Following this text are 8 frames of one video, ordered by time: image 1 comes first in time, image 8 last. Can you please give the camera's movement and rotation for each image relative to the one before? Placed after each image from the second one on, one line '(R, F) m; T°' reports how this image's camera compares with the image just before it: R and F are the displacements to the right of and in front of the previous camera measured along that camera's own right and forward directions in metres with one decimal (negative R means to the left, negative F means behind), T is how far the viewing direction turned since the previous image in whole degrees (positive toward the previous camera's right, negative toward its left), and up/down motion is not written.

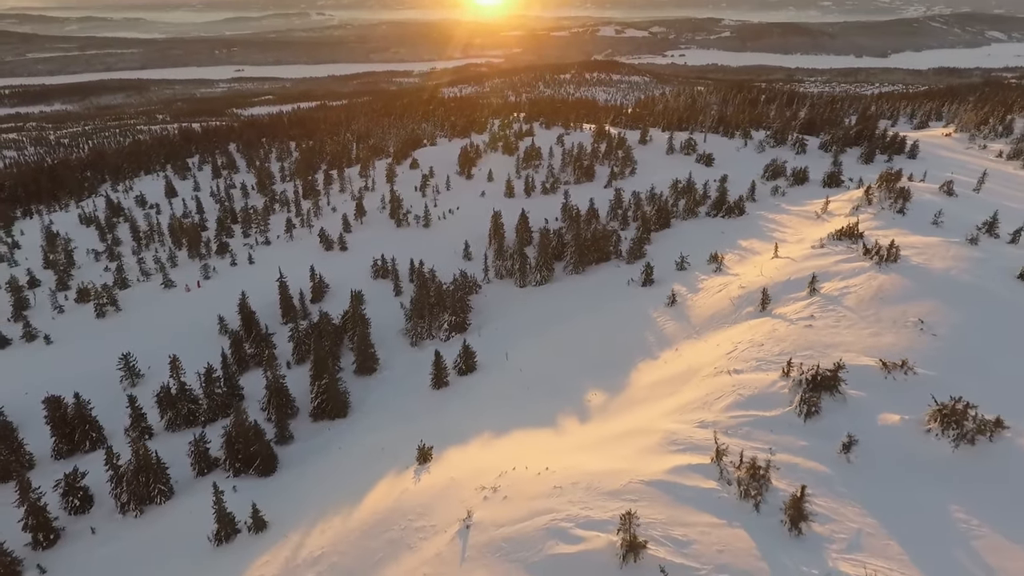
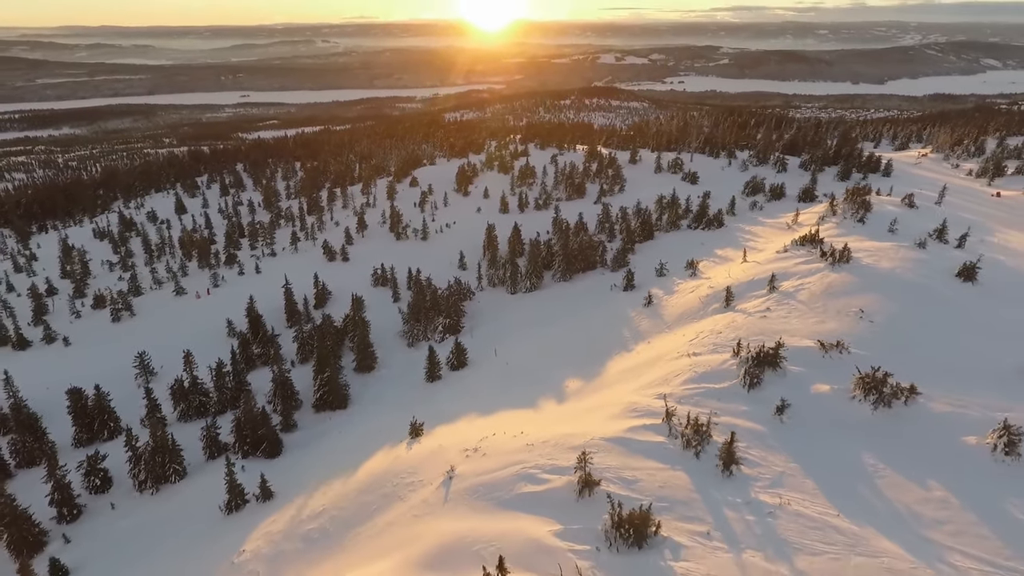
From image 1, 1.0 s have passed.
(+0.4, -1.5) m; 0°
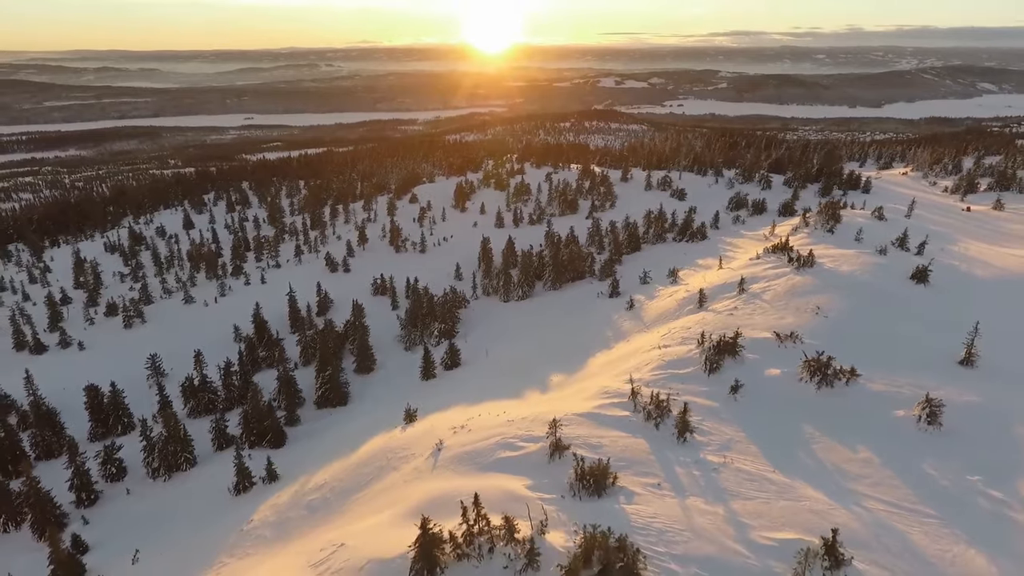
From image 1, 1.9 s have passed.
(+0.4, -1.3) m; 0°
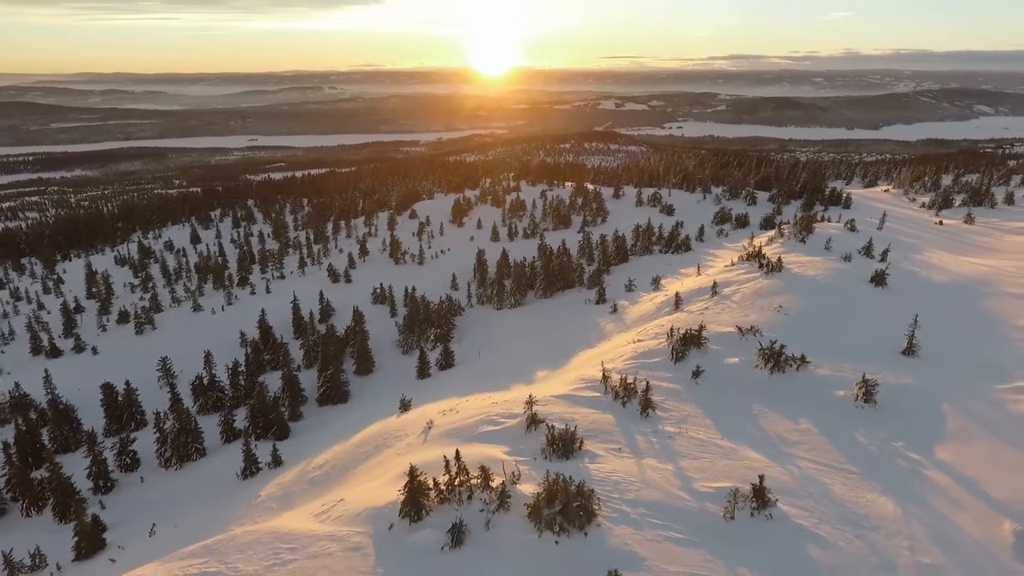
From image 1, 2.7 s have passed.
(+0.4, -1.4) m; 0°
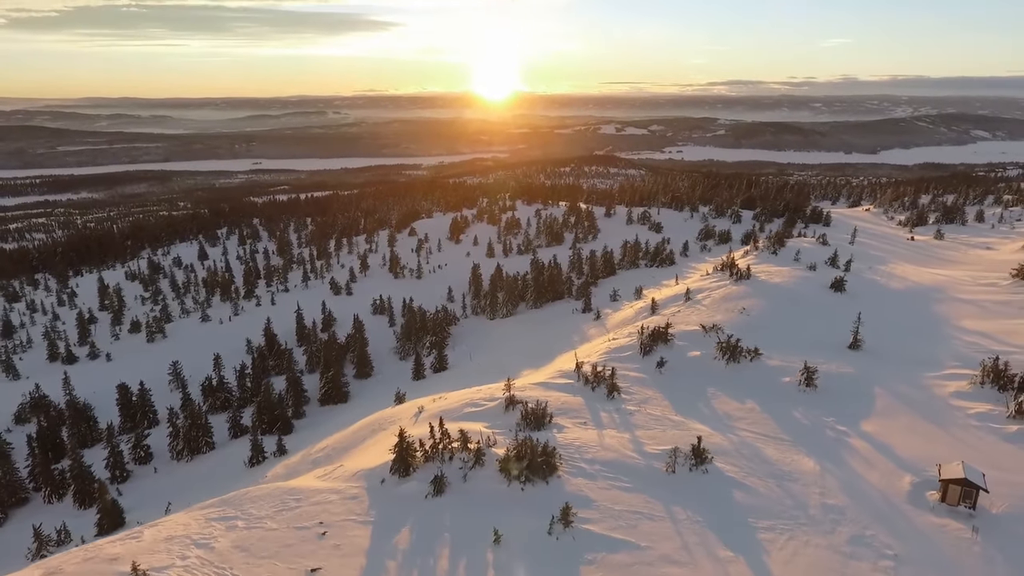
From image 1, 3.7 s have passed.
(+0.5, -1.6) m; 0°
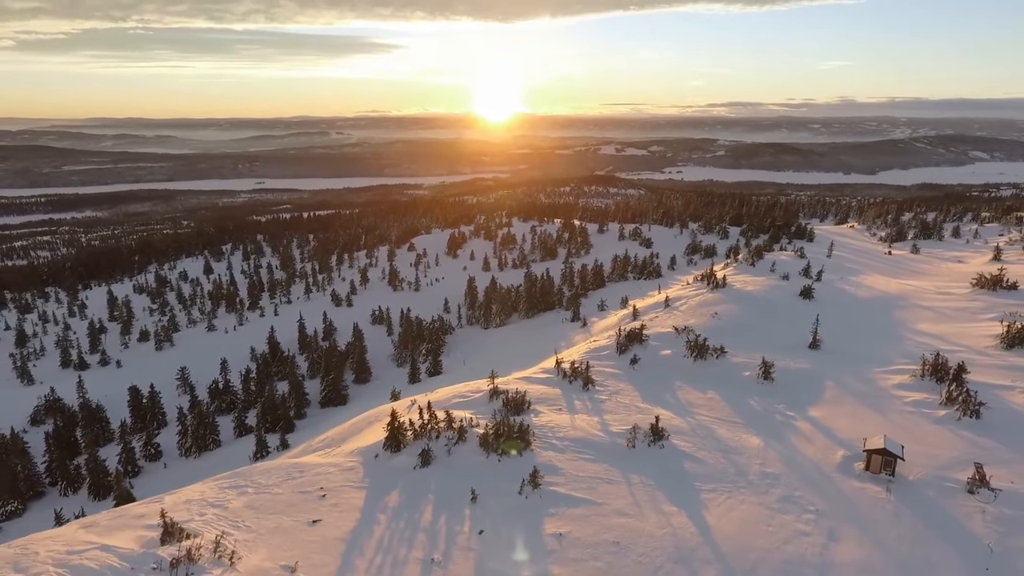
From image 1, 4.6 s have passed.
(+0.4, -1.4) m; 0°
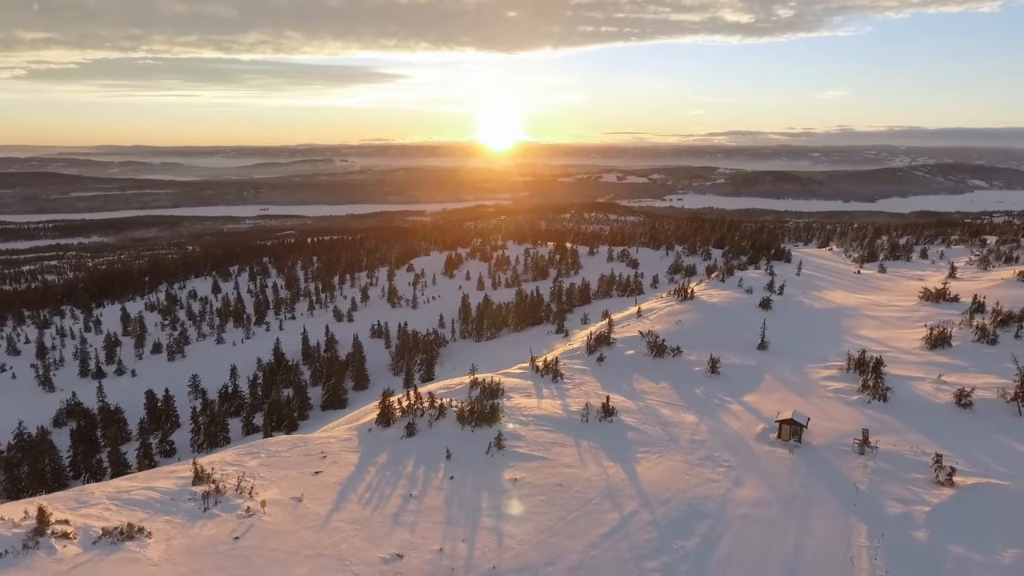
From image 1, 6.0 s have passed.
(+0.7, -2.2) m; 0°
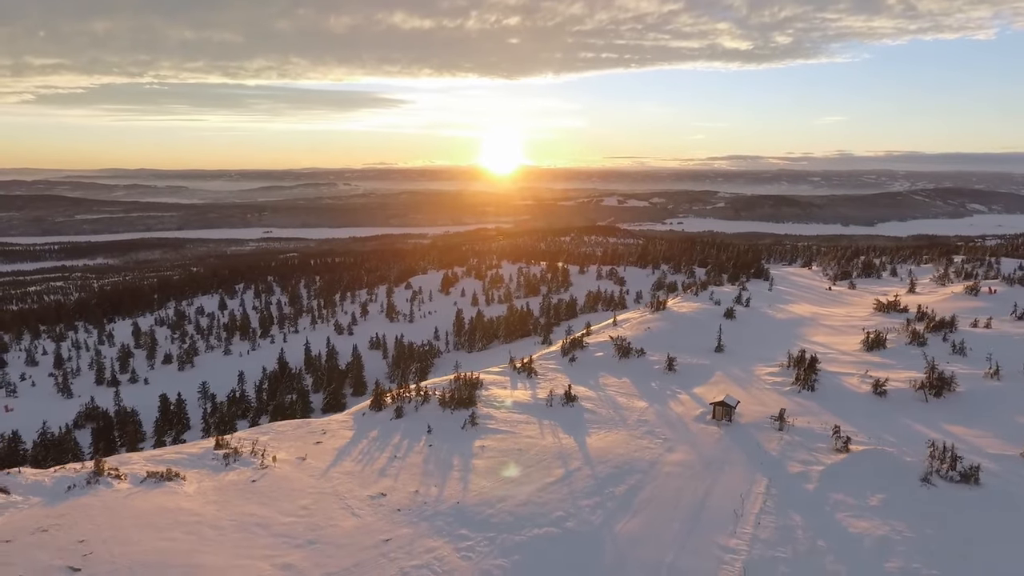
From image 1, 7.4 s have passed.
(+0.7, -2.2) m; 0°
